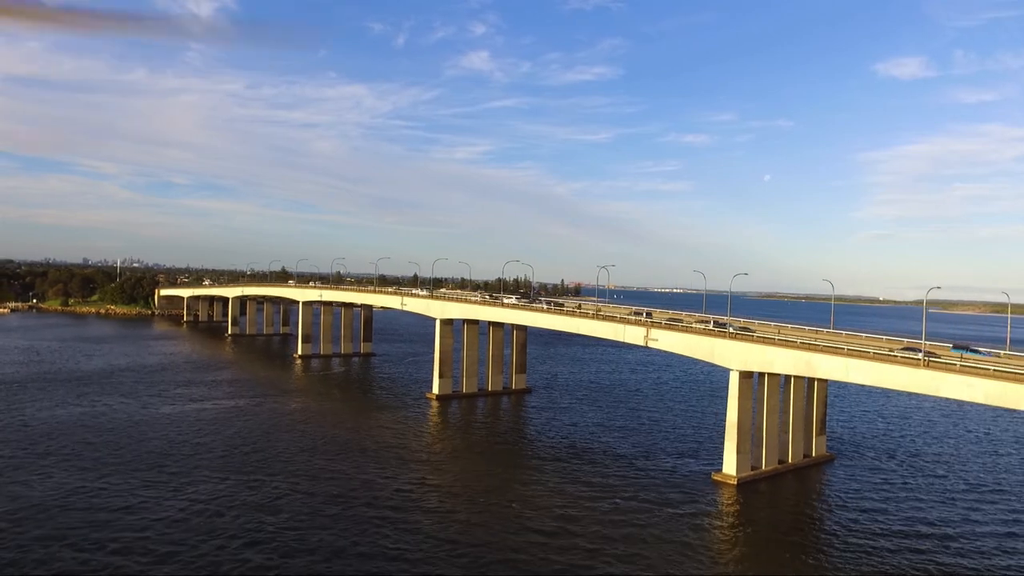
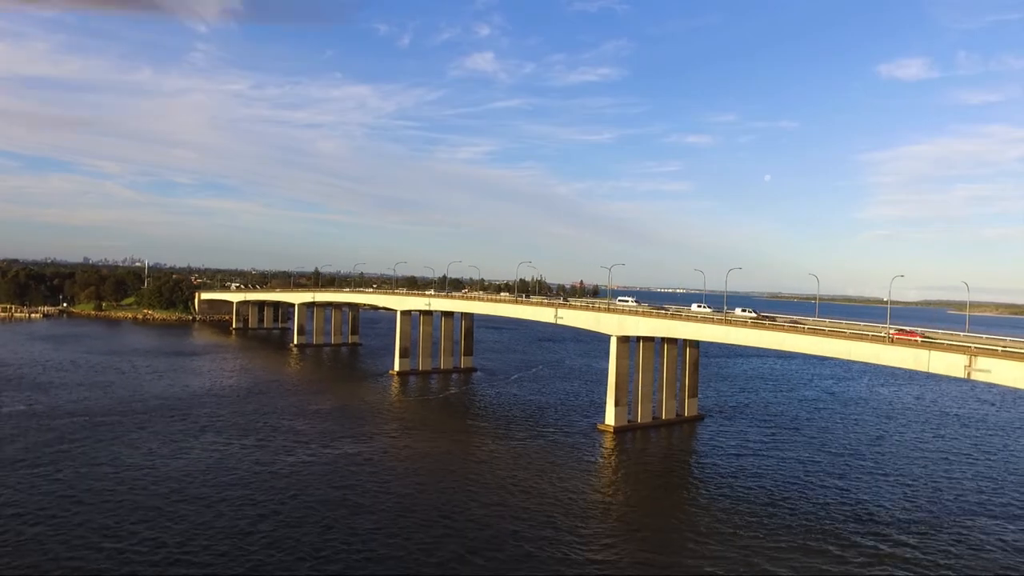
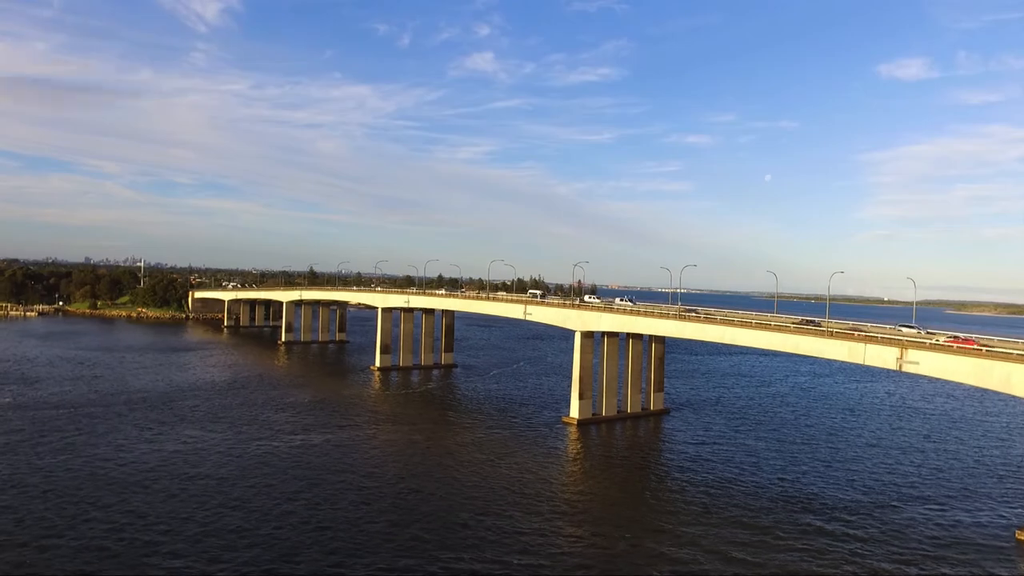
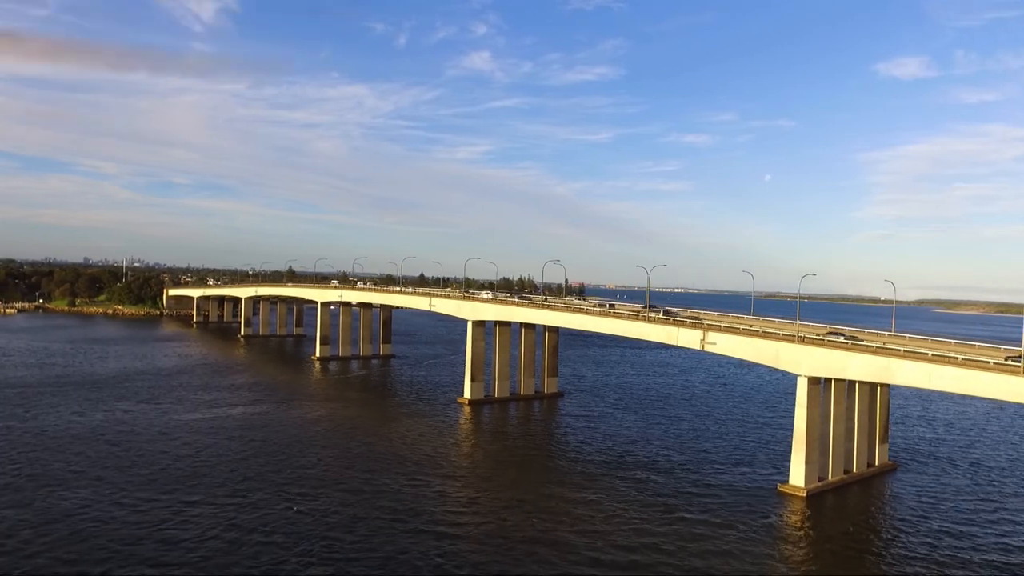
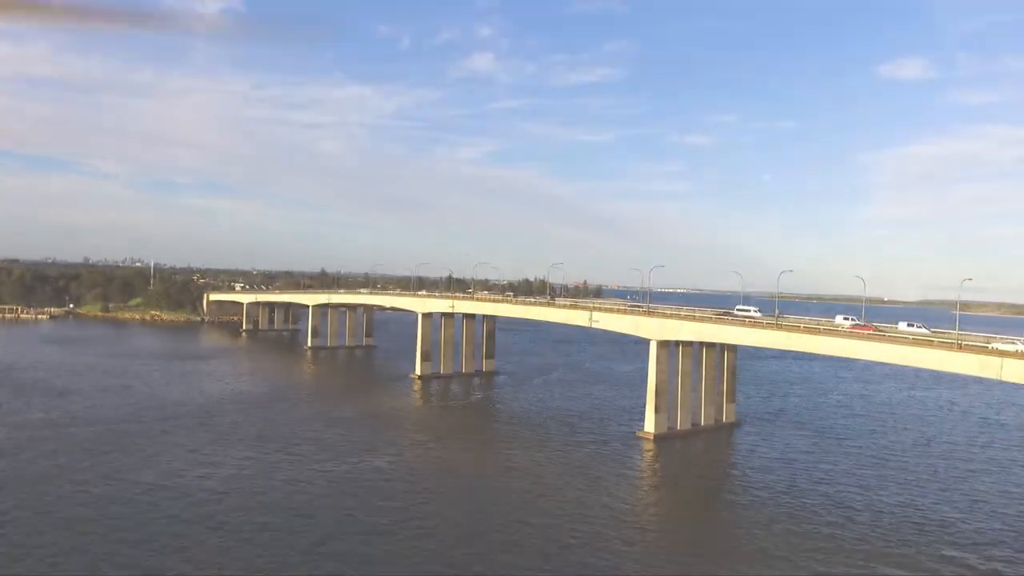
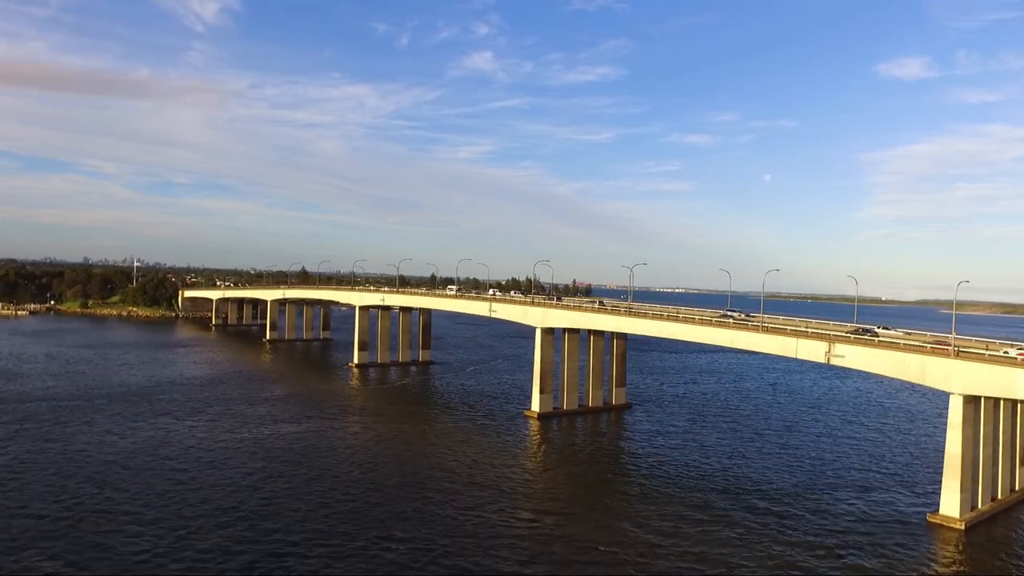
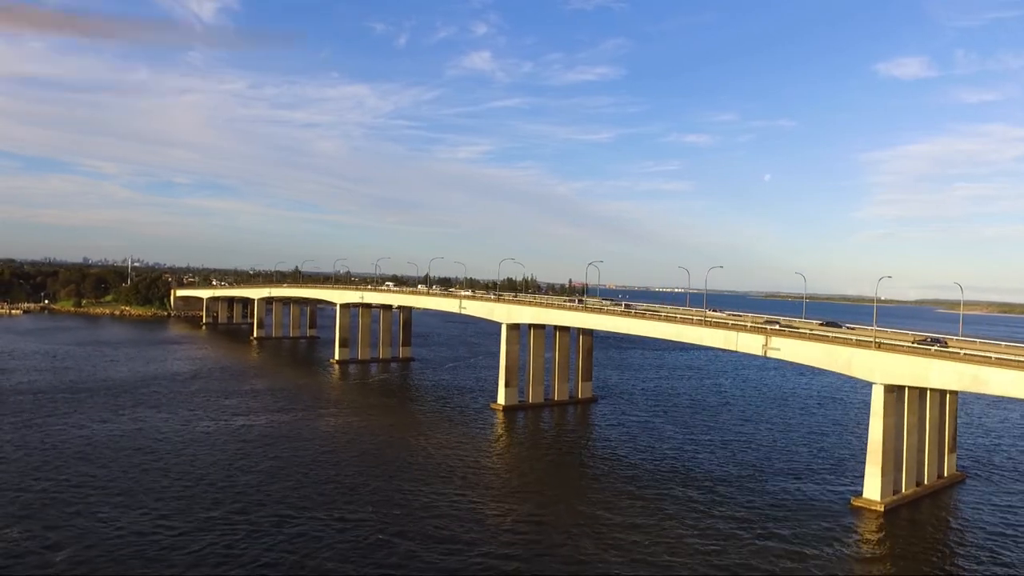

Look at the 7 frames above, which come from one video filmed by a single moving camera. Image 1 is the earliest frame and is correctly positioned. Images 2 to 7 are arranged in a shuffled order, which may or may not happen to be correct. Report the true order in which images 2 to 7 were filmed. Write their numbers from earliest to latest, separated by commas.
4, 7, 6, 3, 2, 5
